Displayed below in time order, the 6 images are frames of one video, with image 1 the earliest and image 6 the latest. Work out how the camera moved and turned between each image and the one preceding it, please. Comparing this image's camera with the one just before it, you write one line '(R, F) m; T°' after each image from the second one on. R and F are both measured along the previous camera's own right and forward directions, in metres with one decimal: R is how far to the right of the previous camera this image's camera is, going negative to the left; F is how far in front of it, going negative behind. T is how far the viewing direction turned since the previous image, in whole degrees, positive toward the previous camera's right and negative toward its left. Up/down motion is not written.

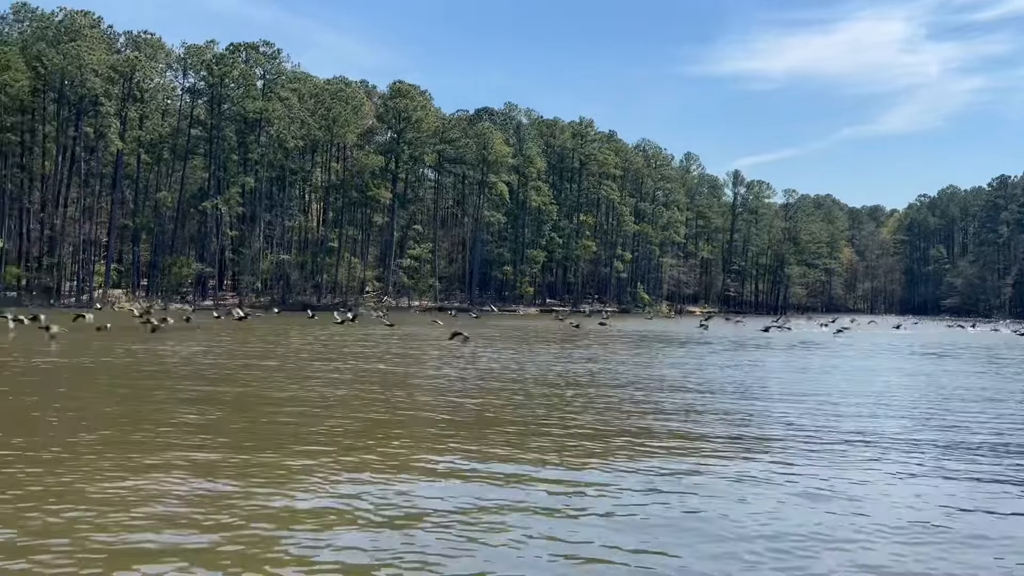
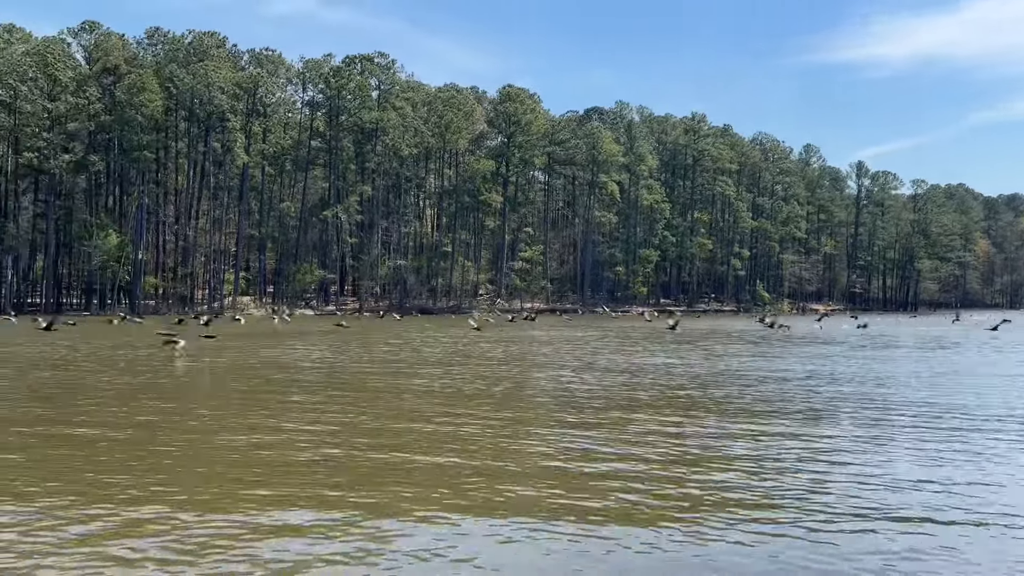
(+2.0, +0.4) m; -7°
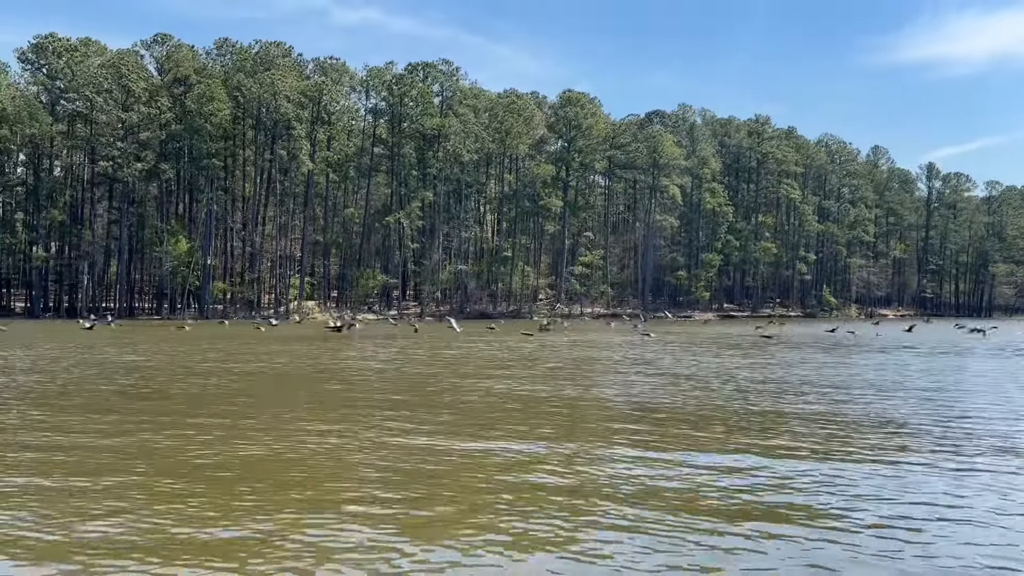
(-0.2, +0.9) m; -4°
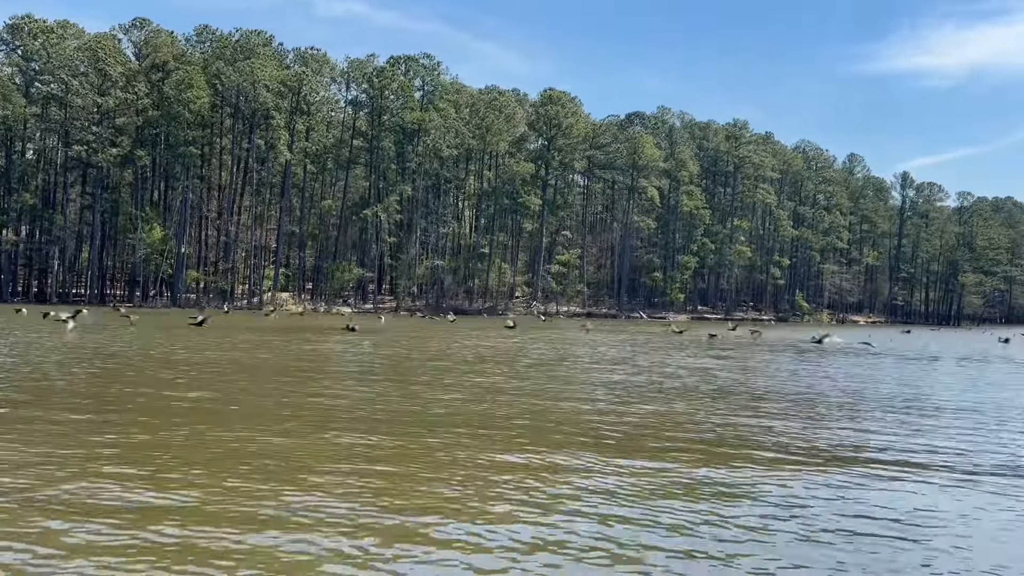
(+0.1, -0.5) m; +2°
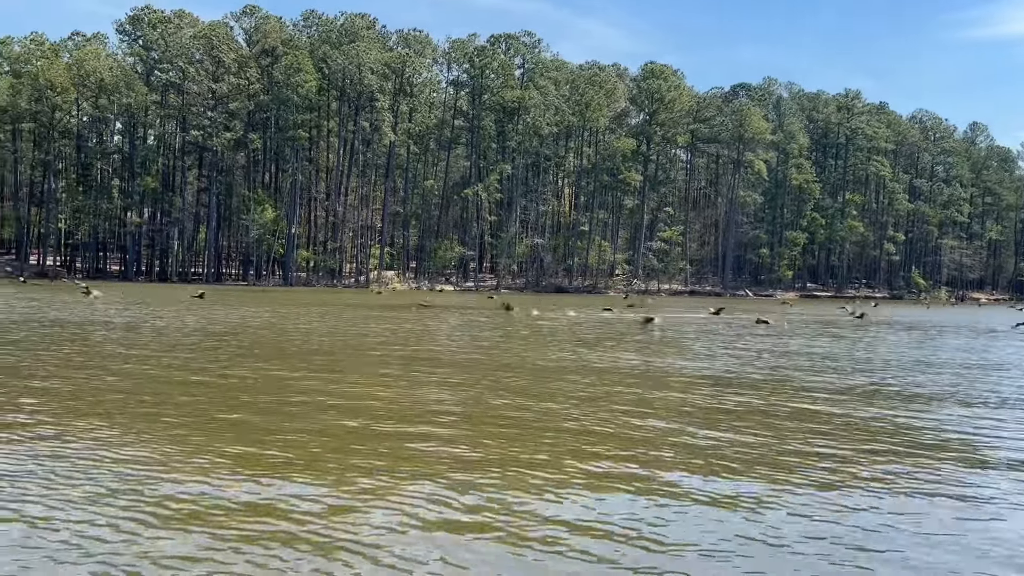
(-1.1, +2.4) m; -6°
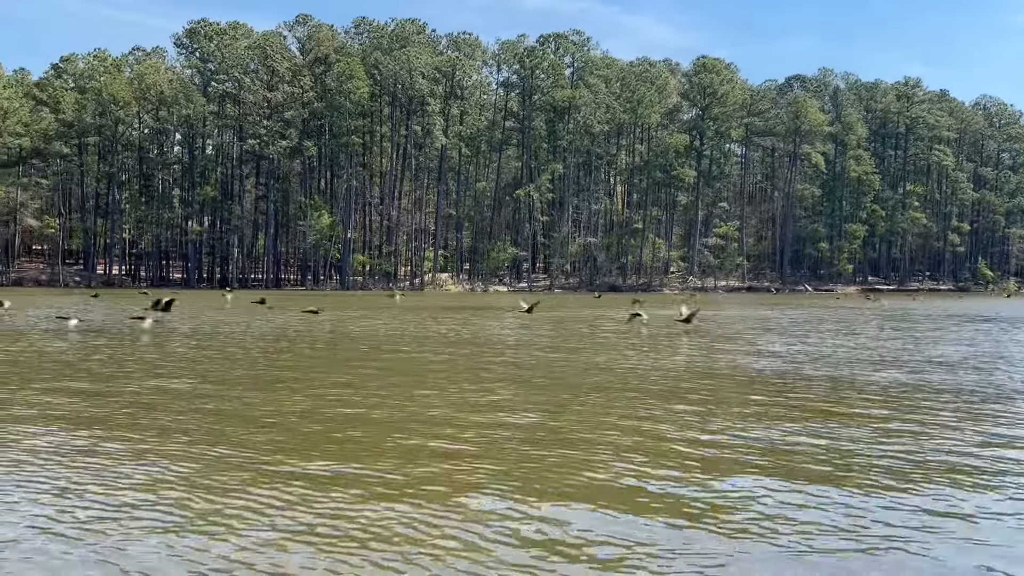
(-0.2, +0.7) m; -3°
